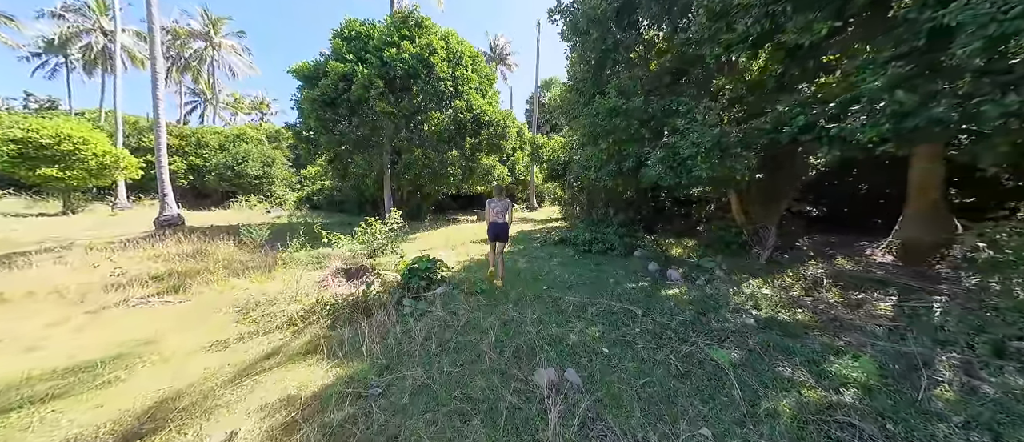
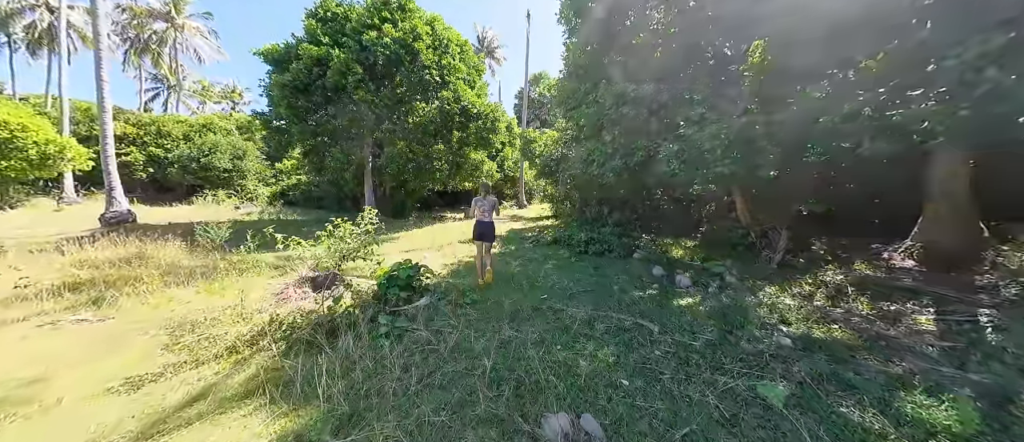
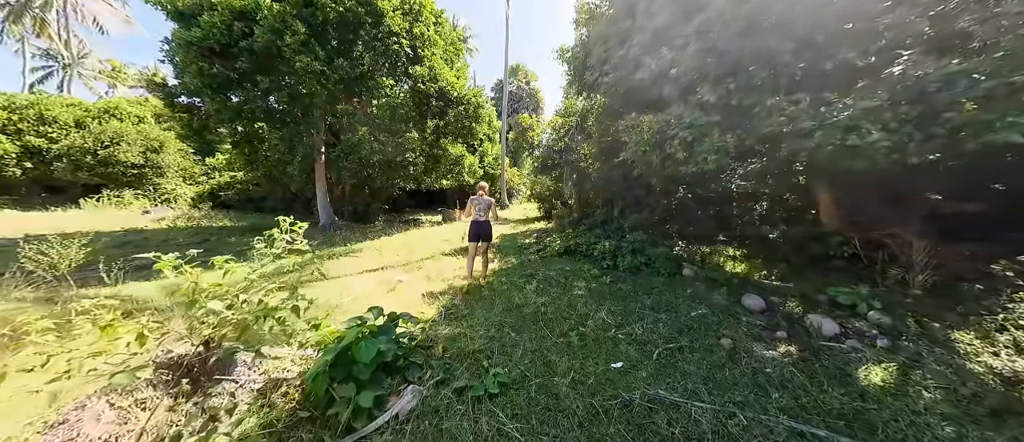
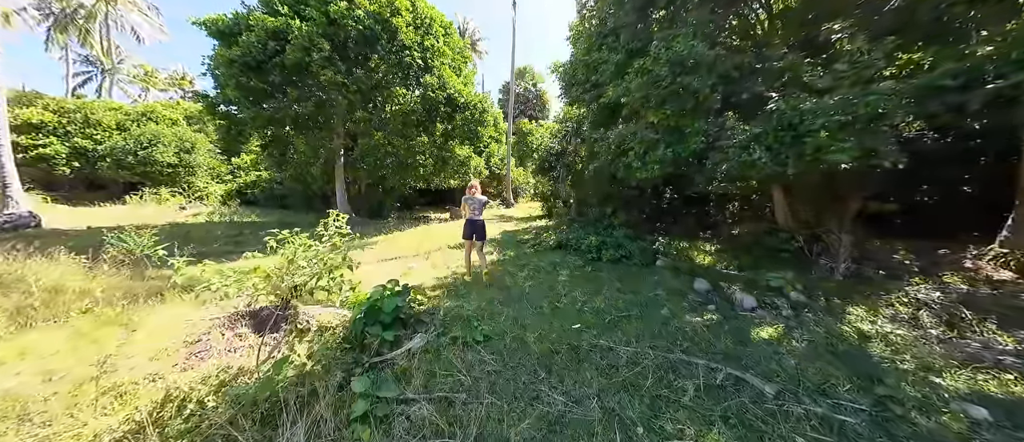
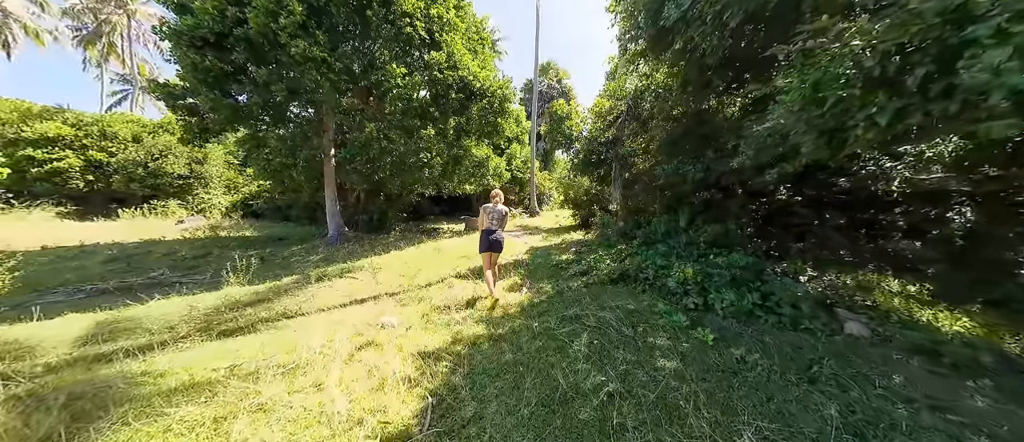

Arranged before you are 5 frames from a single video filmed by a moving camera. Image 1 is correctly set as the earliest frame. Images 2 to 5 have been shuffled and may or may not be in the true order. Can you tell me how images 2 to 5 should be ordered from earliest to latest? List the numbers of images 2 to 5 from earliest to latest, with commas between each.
2, 4, 3, 5
